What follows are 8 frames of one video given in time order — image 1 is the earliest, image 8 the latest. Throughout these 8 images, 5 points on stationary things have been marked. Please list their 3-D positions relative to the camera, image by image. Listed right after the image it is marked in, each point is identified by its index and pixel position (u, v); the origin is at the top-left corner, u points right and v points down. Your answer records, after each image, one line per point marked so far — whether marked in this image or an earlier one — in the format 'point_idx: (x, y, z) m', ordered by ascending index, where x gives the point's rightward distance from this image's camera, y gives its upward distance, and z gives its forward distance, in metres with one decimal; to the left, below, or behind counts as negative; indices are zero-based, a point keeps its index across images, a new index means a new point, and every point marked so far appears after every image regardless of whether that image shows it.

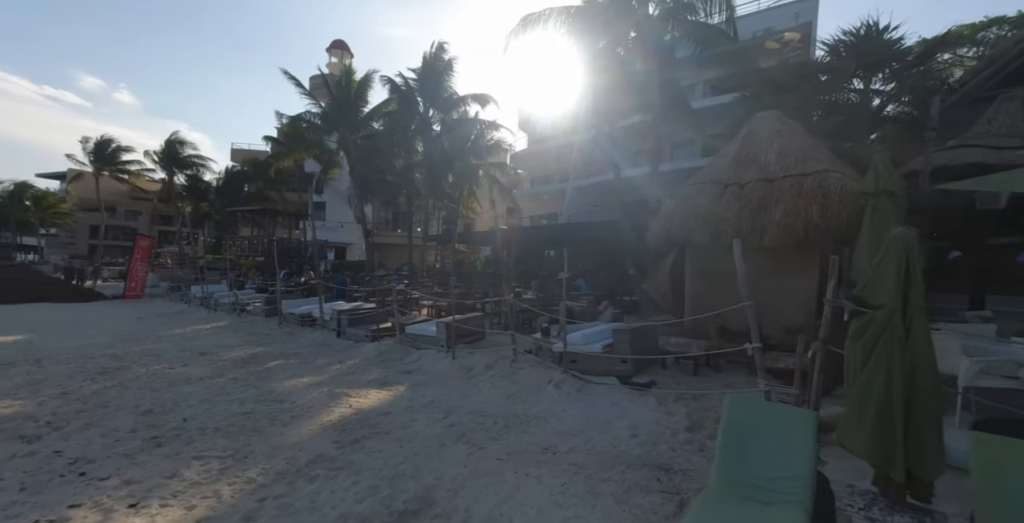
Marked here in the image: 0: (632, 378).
0: (+1.4, -1.3, +5.1) m
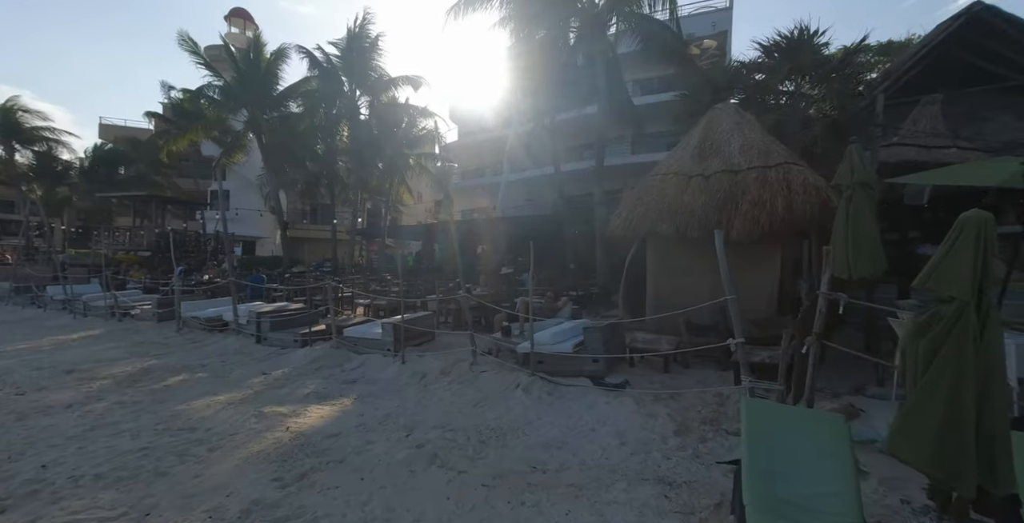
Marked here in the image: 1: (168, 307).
0: (+1.0, -1.3, +4.8) m
1: (-10.0, -1.3, +12.8) m
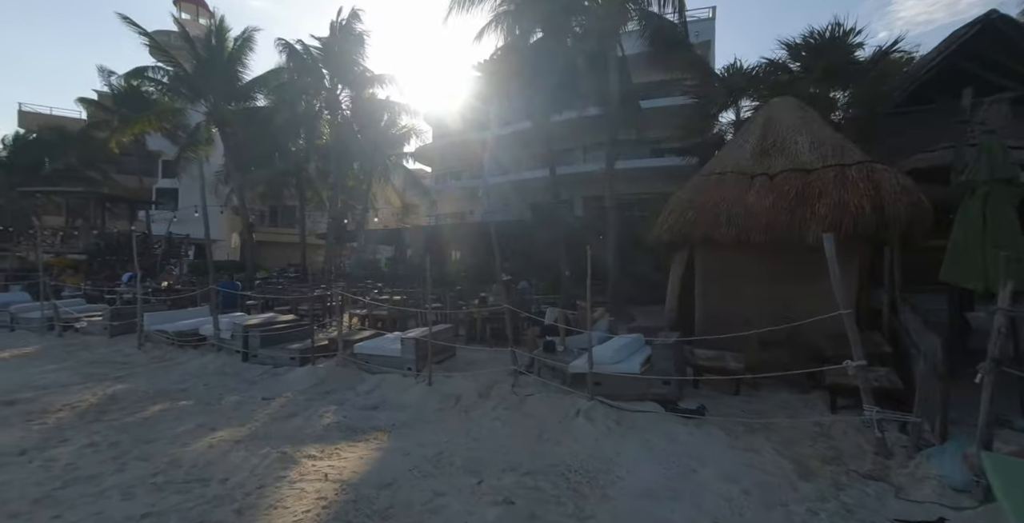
0: (+1.6, -1.4, +4.3) m
1: (-10.0, -1.5, +11.4) m
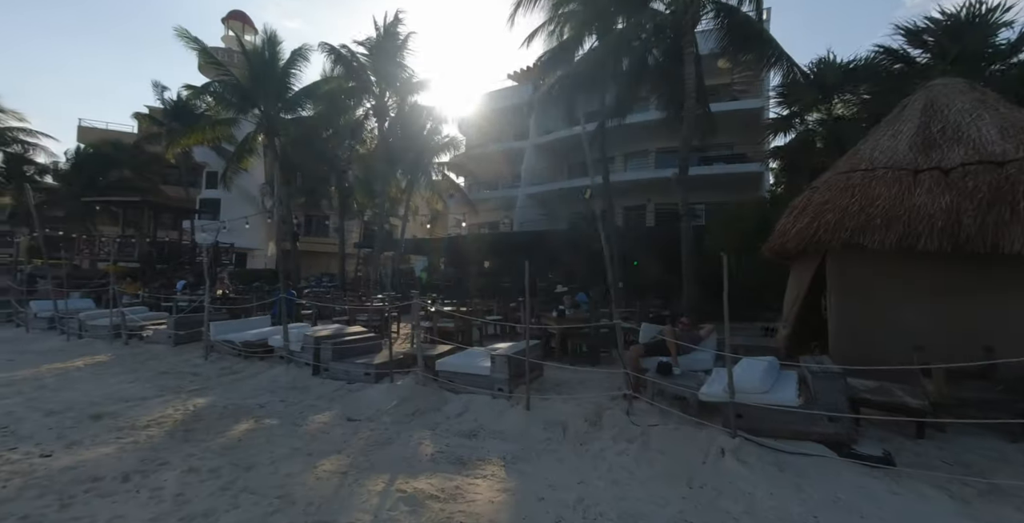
0: (+2.8, -1.5, +3.7) m
1: (-8.4, -1.7, +11.4) m
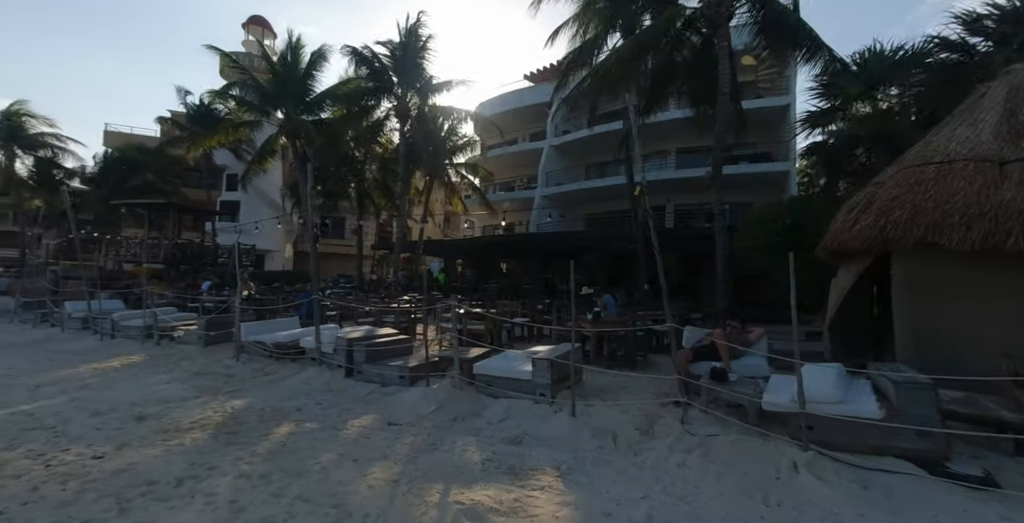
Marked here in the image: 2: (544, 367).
0: (+3.2, -1.5, +3.4) m
1: (-7.7, -1.7, +11.5) m
2: (+0.4, -1.3, +5.6) m
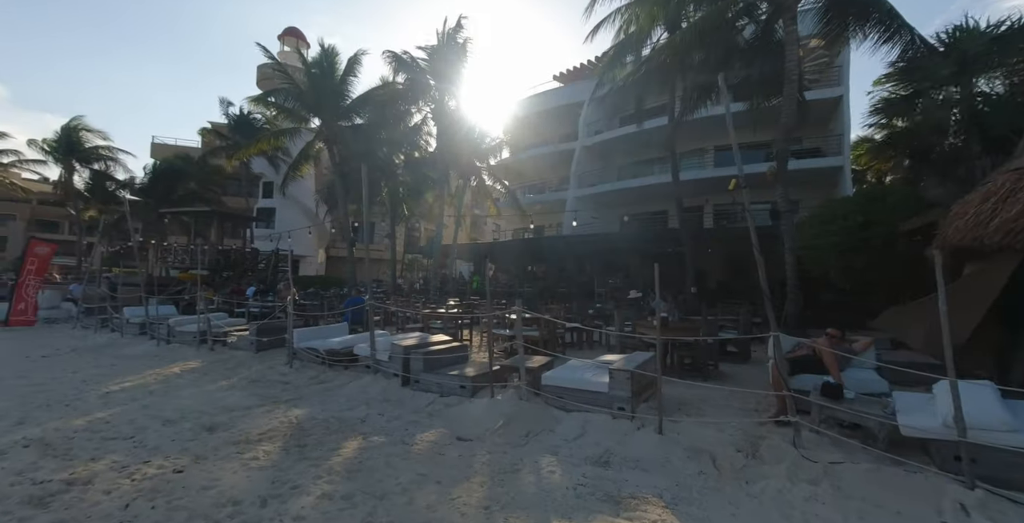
0: (+4.0, -1.6, +2.9) m
1: (-6.4, -1.9, +11.6) m
2: (+1.3, -1.4, +5.2) m
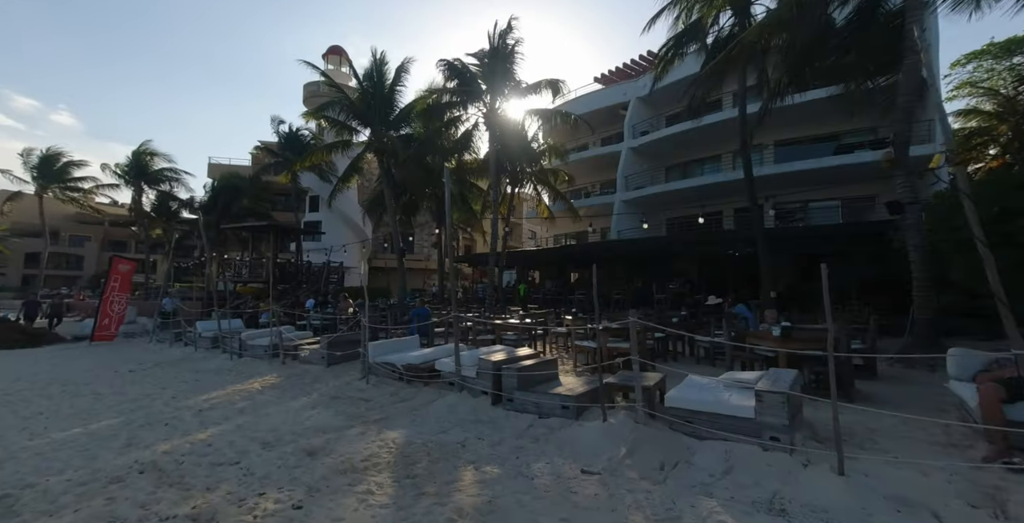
0: (+5.2, -1.5, +1.9) m
1: (-4.5, -2.2, +11.5) m
2: (+2.7, -1.5, +4.5) m
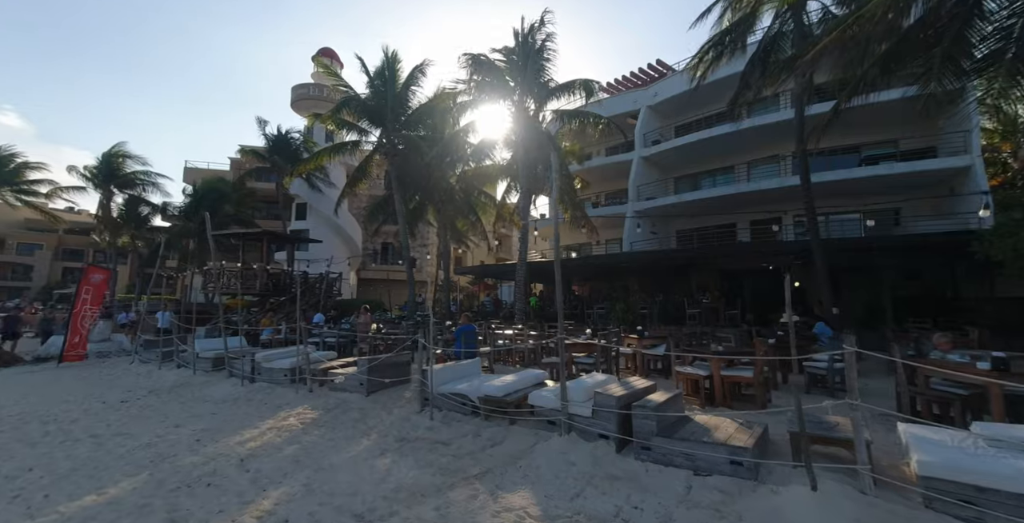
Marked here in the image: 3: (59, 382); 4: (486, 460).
0: (+7.1, -1.6, +0.8) m
1: (-2.9, -2.5, +10.0) m
2: (+4.5, -1.6, +3.3) m
3: (-14.8, -3.9, +14.4) m
4: (-0.4, -2.7, +6.0) m
